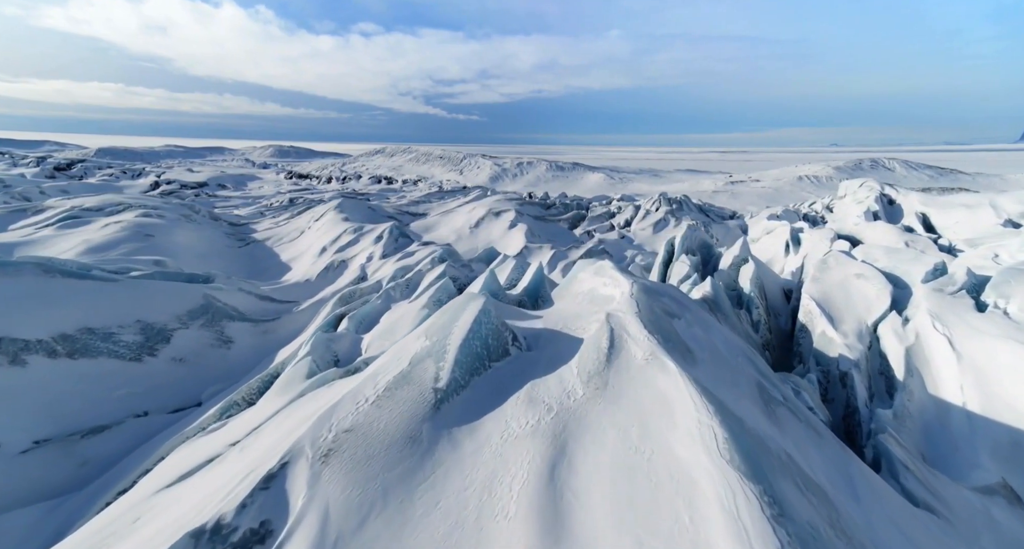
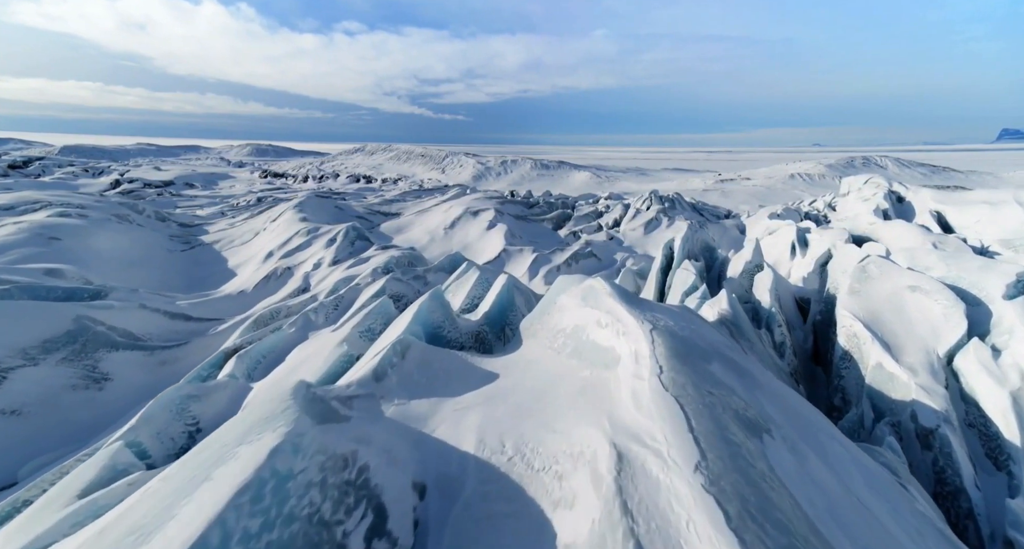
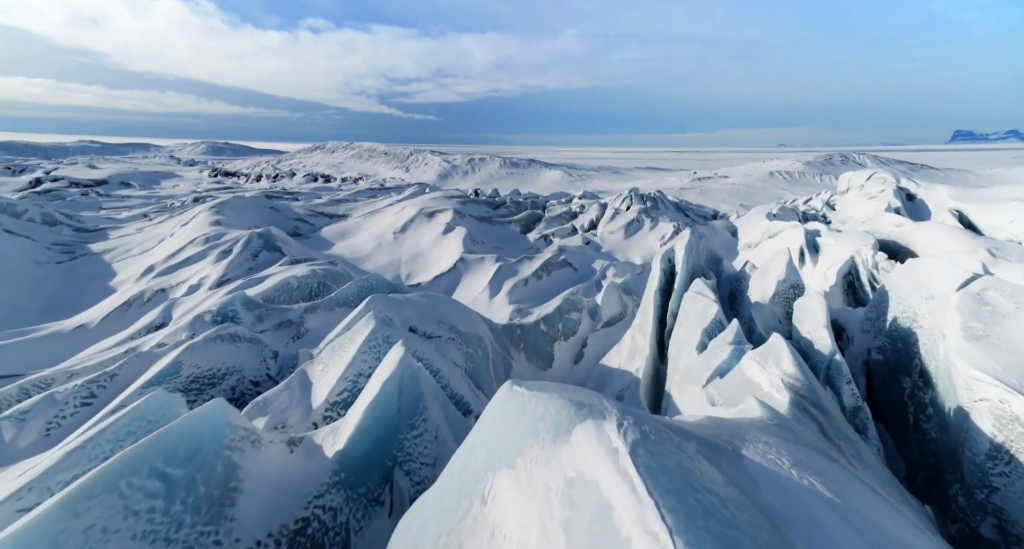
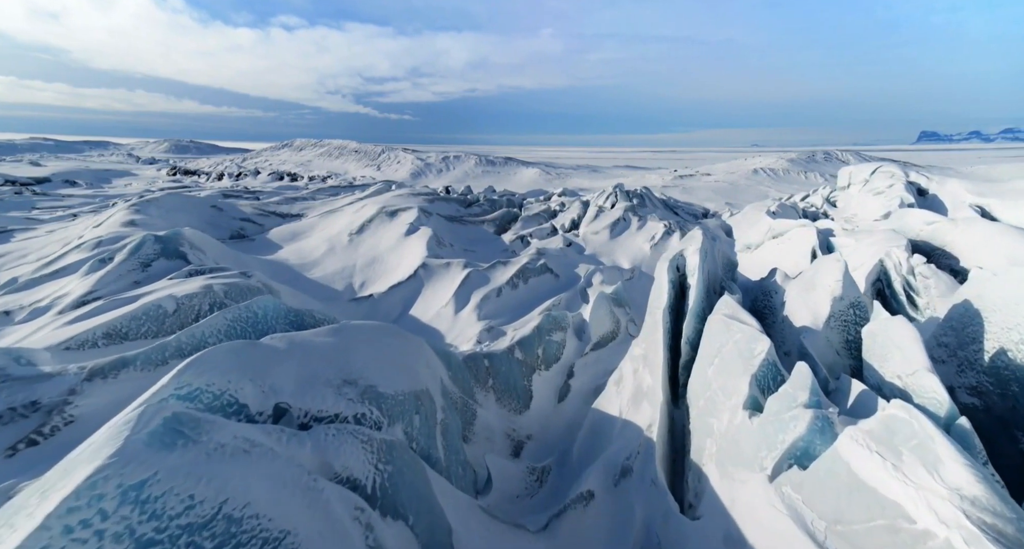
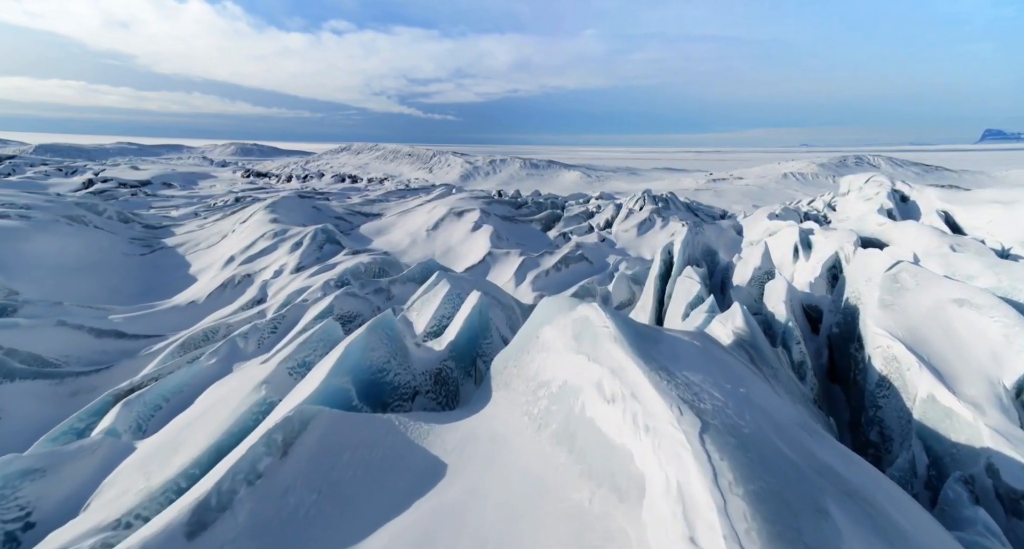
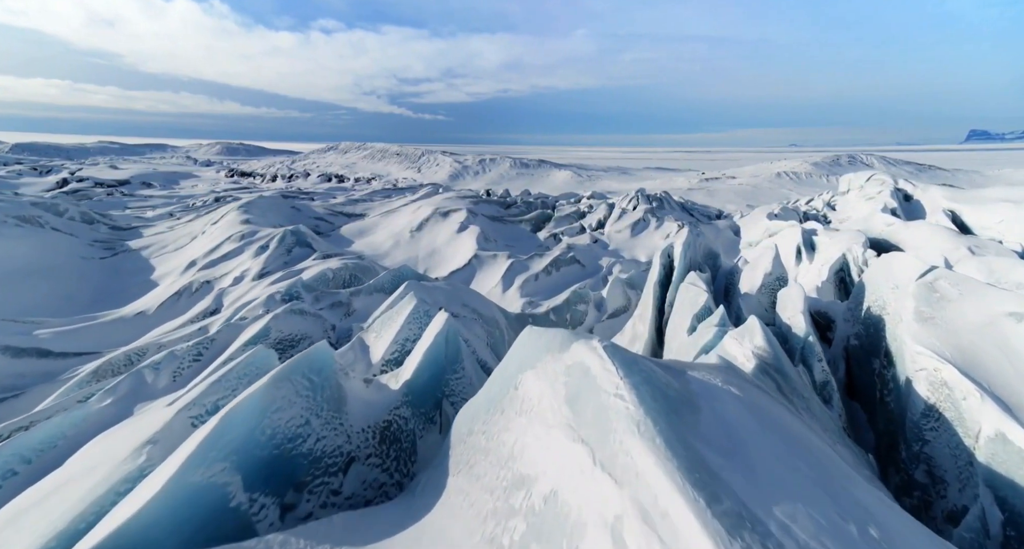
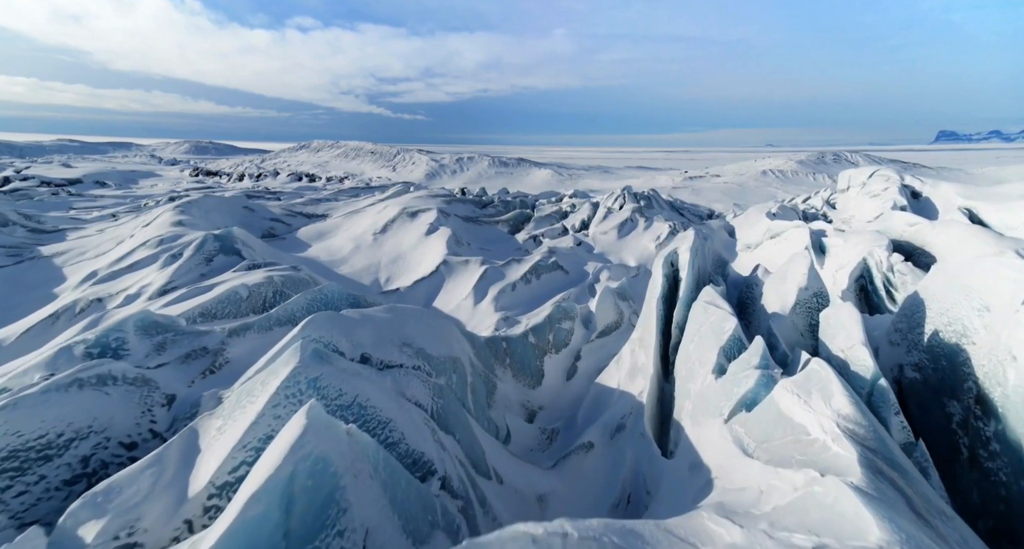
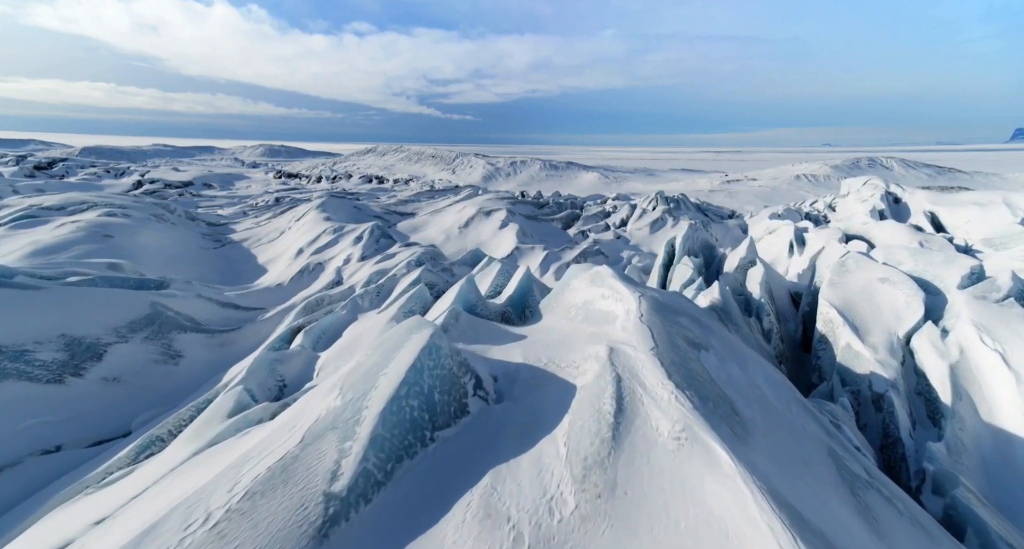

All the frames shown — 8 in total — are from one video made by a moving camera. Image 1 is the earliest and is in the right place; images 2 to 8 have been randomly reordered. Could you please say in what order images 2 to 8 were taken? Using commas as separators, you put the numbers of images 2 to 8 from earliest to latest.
8, 2, 5, 6, 3, 7, 4
